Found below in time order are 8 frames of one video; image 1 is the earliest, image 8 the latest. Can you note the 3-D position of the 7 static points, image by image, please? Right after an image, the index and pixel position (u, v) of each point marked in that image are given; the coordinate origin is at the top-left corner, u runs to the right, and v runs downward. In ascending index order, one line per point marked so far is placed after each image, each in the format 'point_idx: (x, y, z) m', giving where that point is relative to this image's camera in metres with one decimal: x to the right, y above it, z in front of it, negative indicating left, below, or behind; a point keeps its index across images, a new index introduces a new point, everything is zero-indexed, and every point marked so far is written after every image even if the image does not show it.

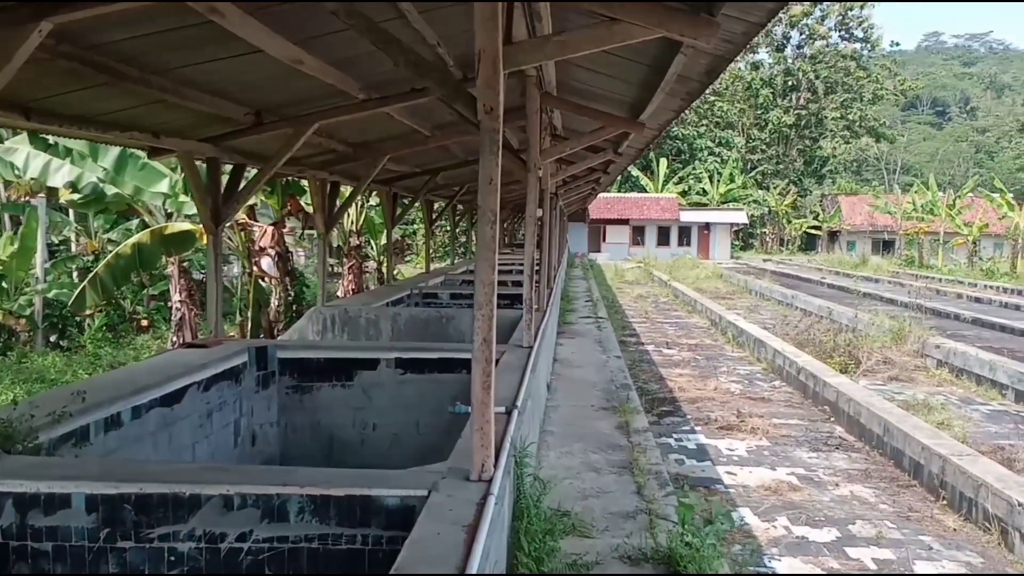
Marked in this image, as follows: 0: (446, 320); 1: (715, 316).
0: (-0.5, -0.2, +7.2) m
1: (+2.4, -0.3, +12.2) m
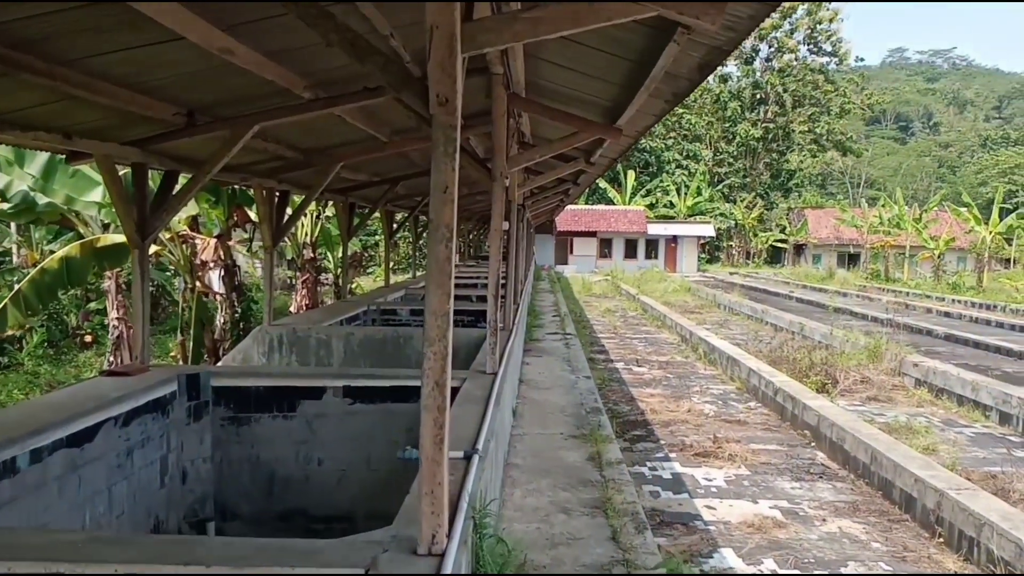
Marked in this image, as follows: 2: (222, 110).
0: (-0.7, -0.3, +6.7) m
1: (+2.0, -0.5, +11.9) m
2: (-1.3, +0.8, +4.7) m
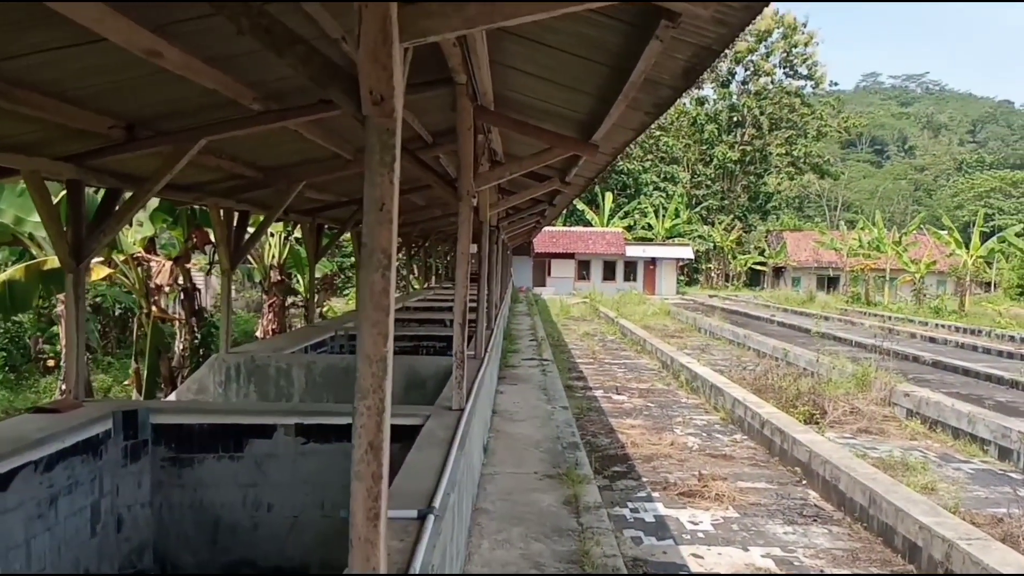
0: (-0.9, -0.5, +6.3) m
1: (+1.7, -0.8, +11.5) m
2: (-1.4, +0.7, +4.3) m
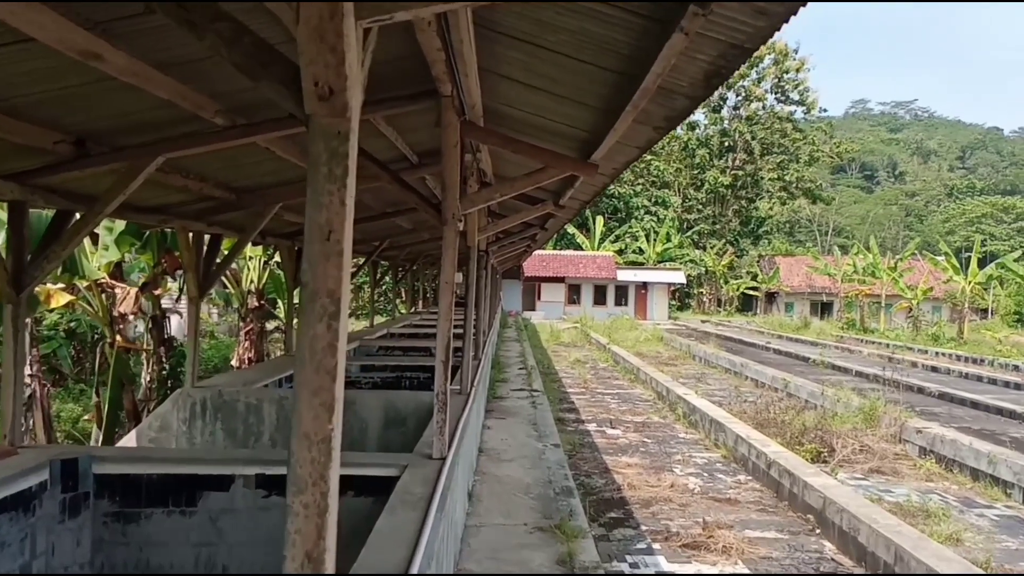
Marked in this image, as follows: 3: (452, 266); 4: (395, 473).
0: (-0.9, -0.7, +5.9) m
1: (+1.6, -1.1, +11.1) m
2: (-1.5, +0.6, +3.9) m
3: (-0.2, +0.1, +3.7) m
4: (-0.4, -0.6, +3.6) m
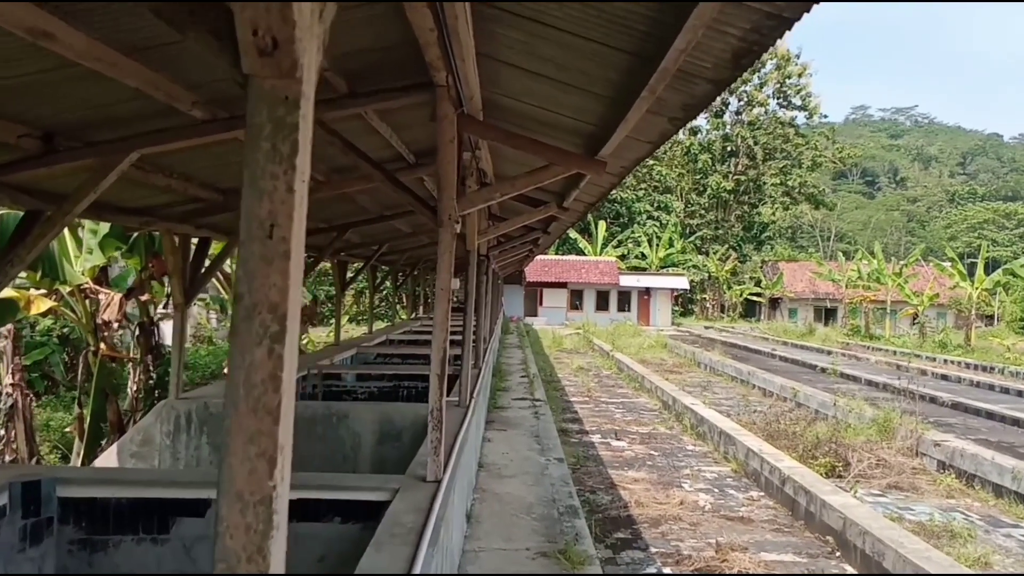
0: (-0.9, -0.7, +5.6) m
1: (+1.6, -1.1, +10.8) m
2: (-1.5, +0.5, +3.6) m
3: (-0.2, +0.1, +3.4) m
4: (-0.4, -0.7, +3.3) m
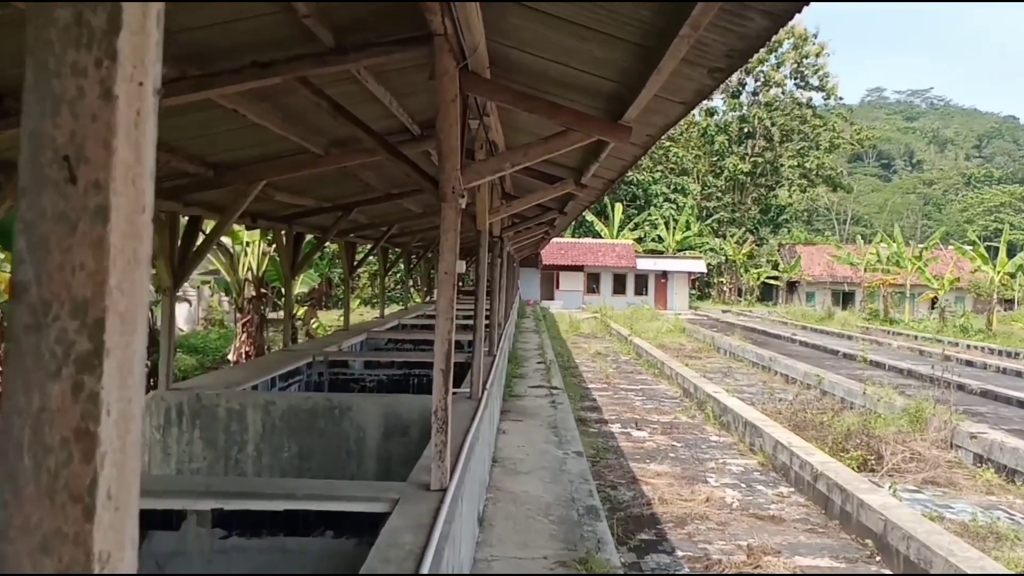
0: (-0.9, -0.6, +5.2) m
1: (+1.7, -1.0, +10.4) m
2: (-1.4, +0.6, +3.2) m
3: (-0.2, +0.1, +3.0) m
4: (-0.4, -0.6, +2.9) m
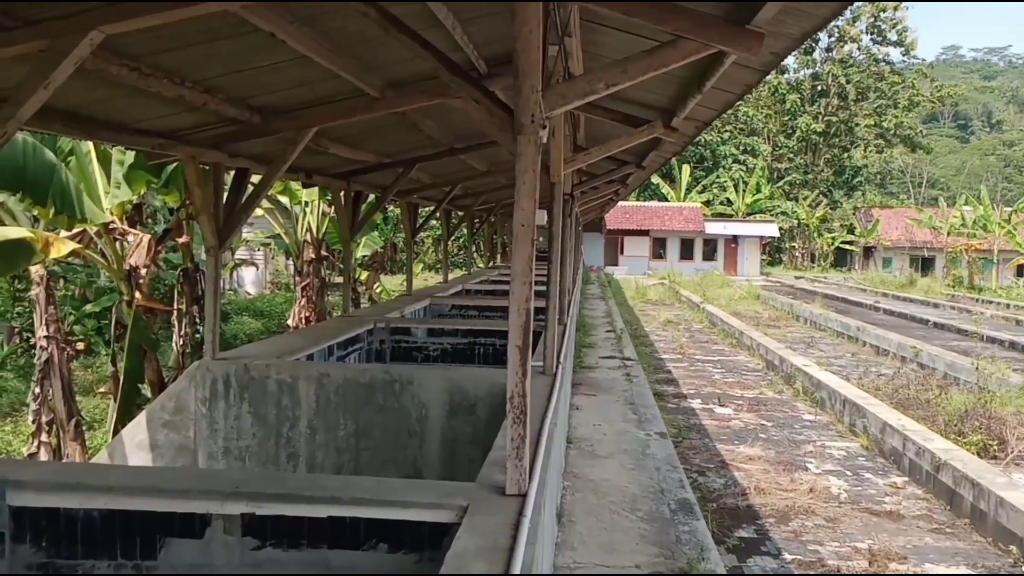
0: (-0.5, -0.4, +4.7) m
1: (+2.4, -0.6, +9.7) m
2: (-1.2, +0.7, +2.7) m
3: (+0.1, +0.2, +2.4) m
4: (-0.1, -0.5, +2.3) m
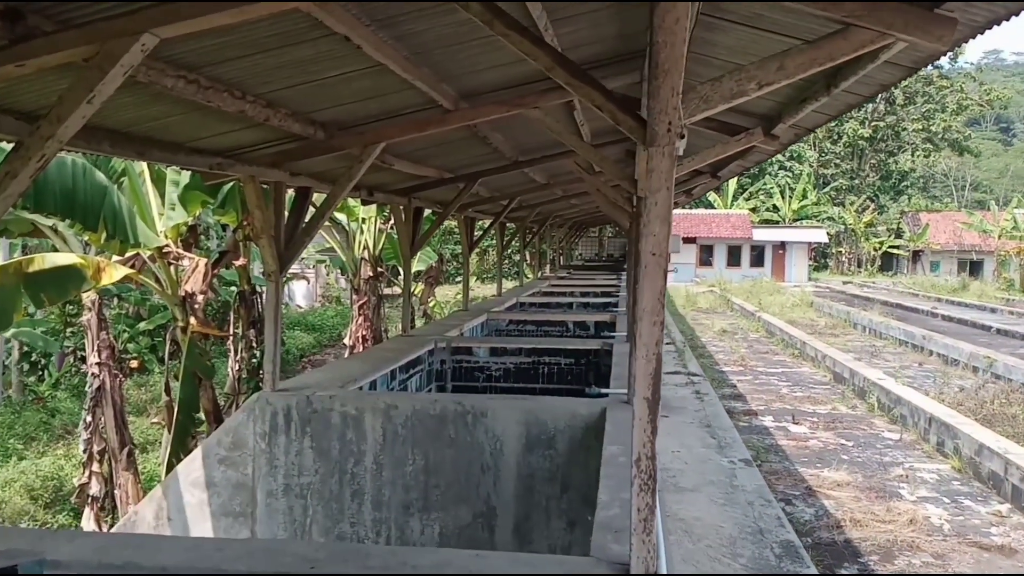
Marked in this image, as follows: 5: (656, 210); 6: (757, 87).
0: (-0.2, -0.5, +4.4) m
1: (+2.9, -0.7, +9.3) m
2: (-0.9, +0.6, +2.4) m
3: (+0.3, +0.1, +2.1) m
4: (+0.1, -0.6, +2.1) m
5: (+0.3, +0.2, +2.1) m
6: (+0.5, +0.4, +2.2) m
